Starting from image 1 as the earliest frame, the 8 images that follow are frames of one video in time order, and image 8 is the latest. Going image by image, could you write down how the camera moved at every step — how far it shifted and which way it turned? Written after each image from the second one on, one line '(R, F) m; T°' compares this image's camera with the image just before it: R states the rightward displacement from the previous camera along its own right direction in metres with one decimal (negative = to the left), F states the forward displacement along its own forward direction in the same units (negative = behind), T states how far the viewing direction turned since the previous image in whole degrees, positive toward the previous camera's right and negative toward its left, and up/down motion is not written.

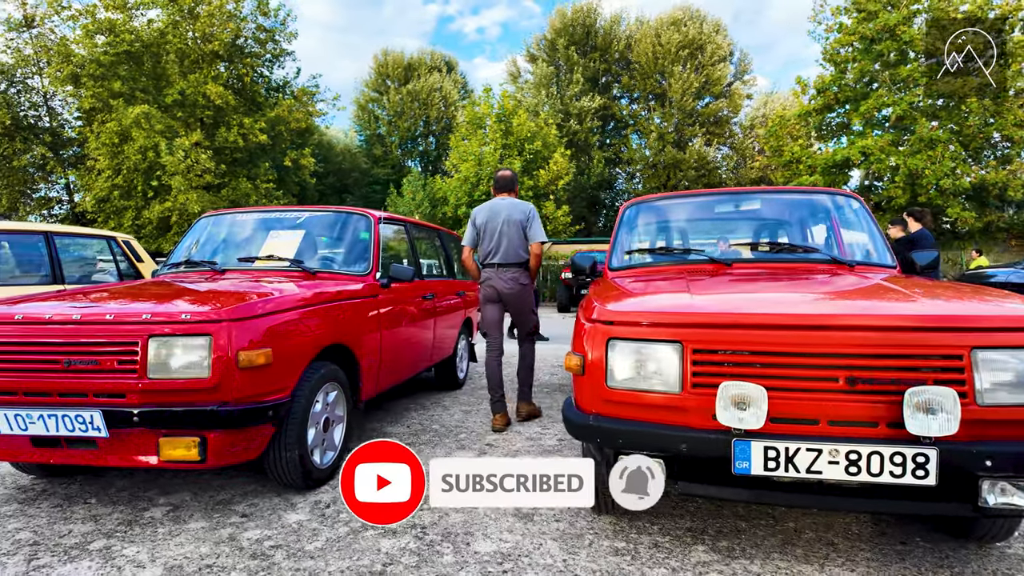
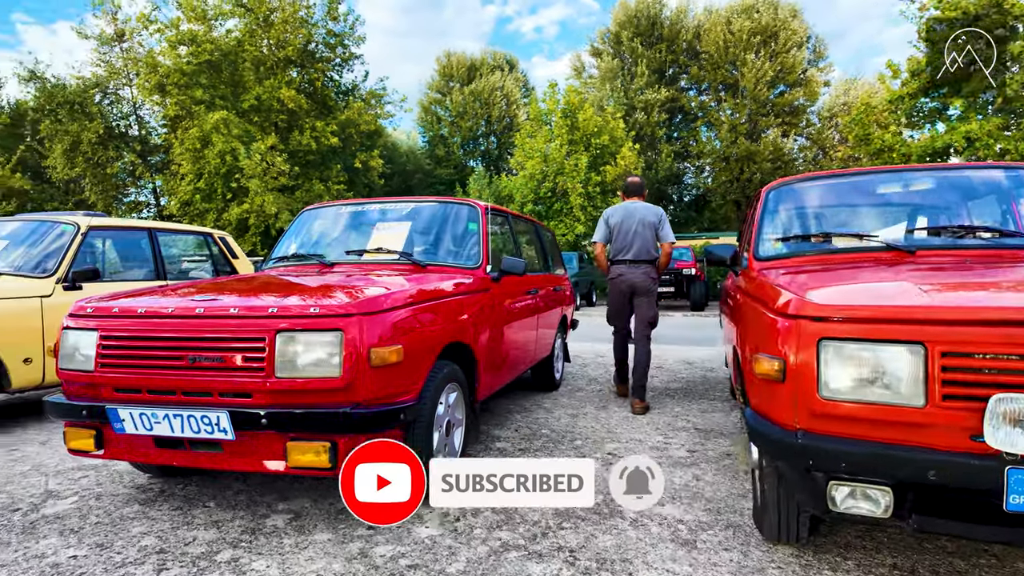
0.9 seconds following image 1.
(-0.4, +0.3) m; -6°
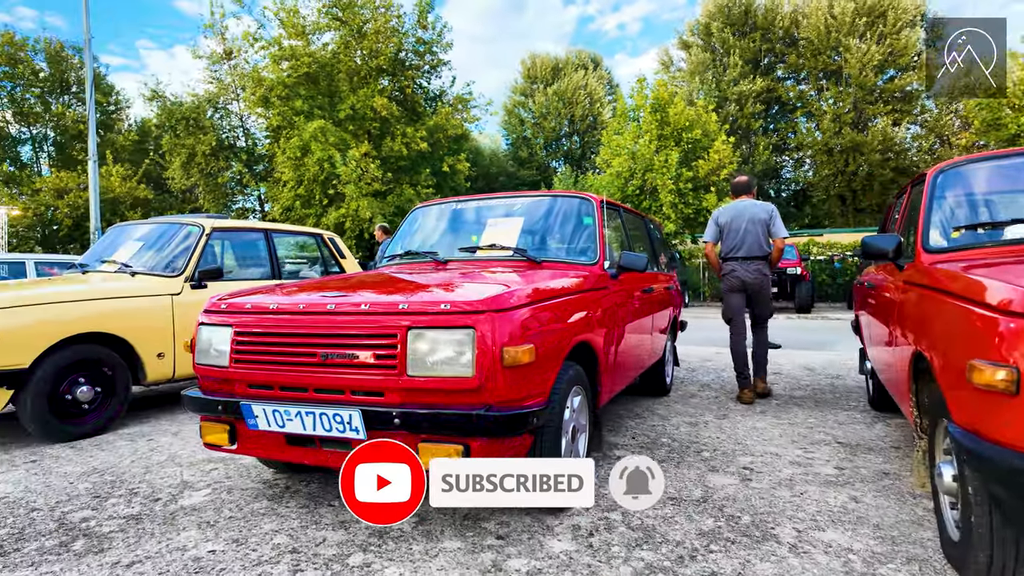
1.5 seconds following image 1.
(-0.2, +0.2) m; -8°
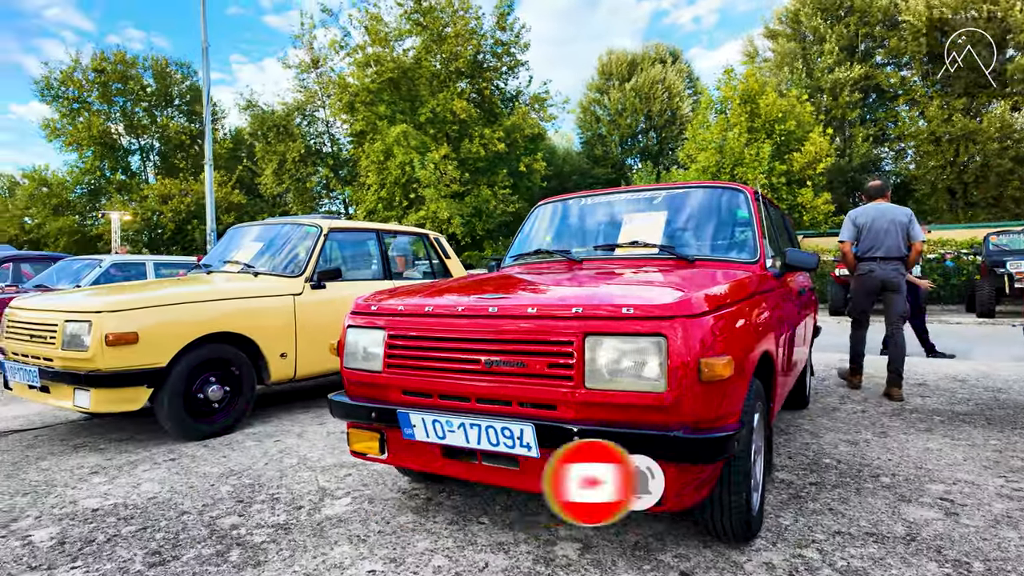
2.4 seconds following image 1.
(-0.4, +0.2) m; -7°
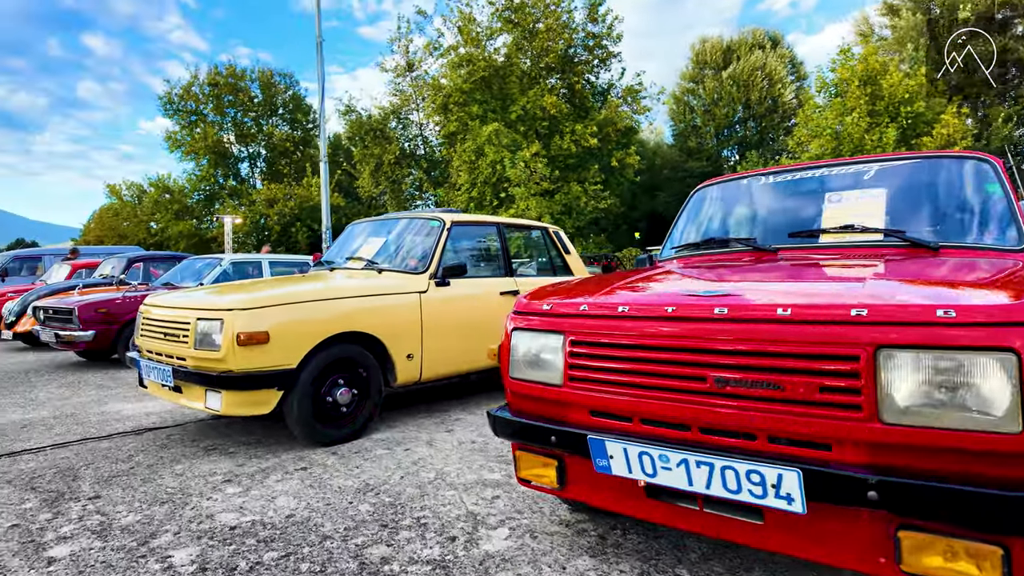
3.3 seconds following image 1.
(-0.4, +0.5) m; -8°
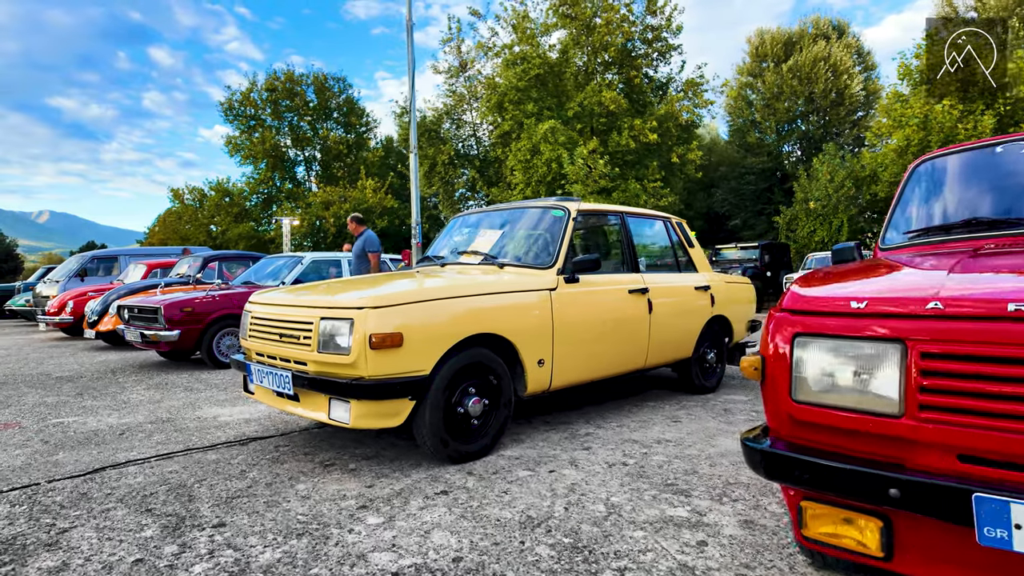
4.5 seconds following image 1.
(-0.7, +0.5) m; -4°
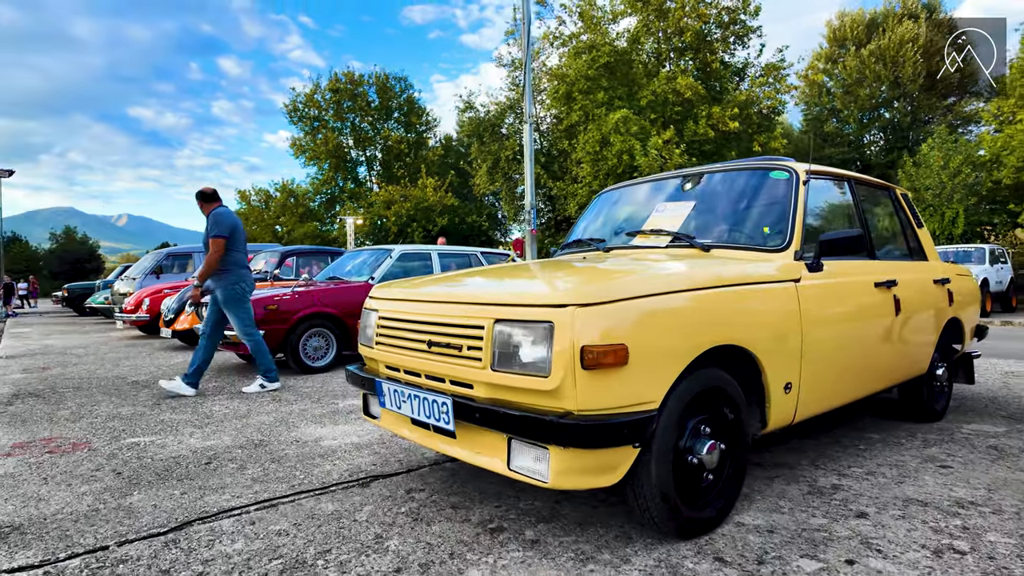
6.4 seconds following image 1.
(-0.8, +1.1) m; -5°
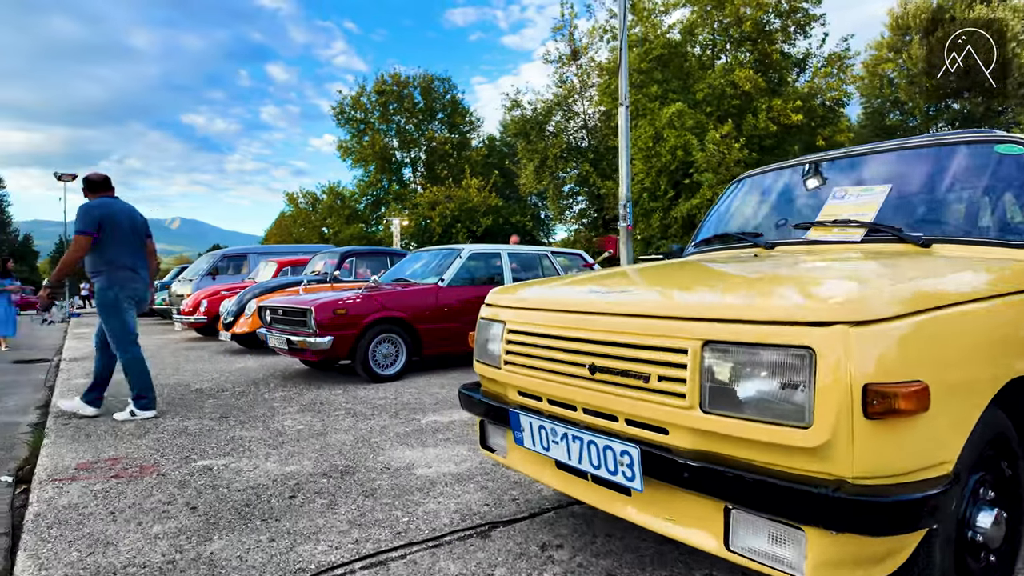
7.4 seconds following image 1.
(-0.5, +0.6) m; -4°
